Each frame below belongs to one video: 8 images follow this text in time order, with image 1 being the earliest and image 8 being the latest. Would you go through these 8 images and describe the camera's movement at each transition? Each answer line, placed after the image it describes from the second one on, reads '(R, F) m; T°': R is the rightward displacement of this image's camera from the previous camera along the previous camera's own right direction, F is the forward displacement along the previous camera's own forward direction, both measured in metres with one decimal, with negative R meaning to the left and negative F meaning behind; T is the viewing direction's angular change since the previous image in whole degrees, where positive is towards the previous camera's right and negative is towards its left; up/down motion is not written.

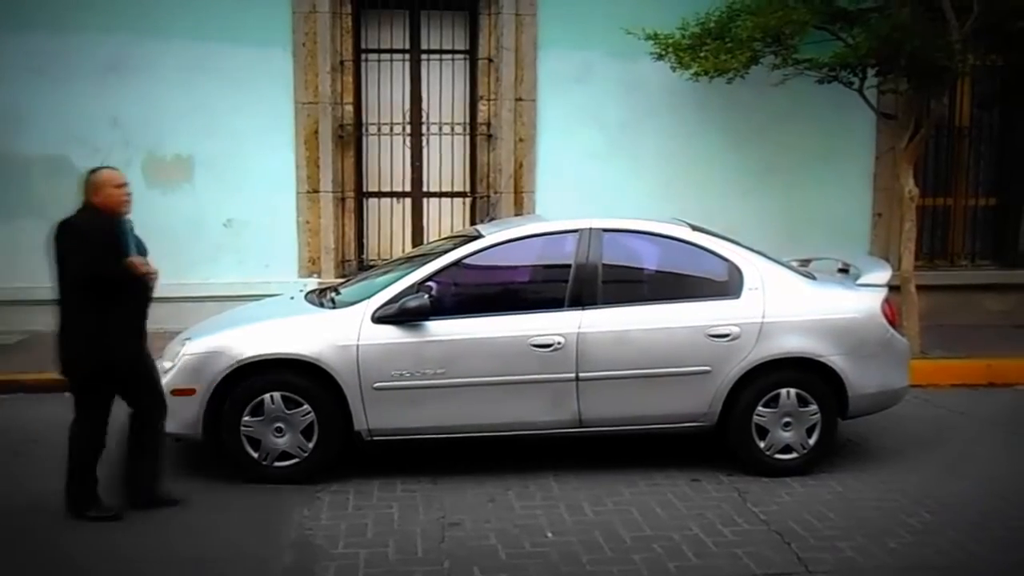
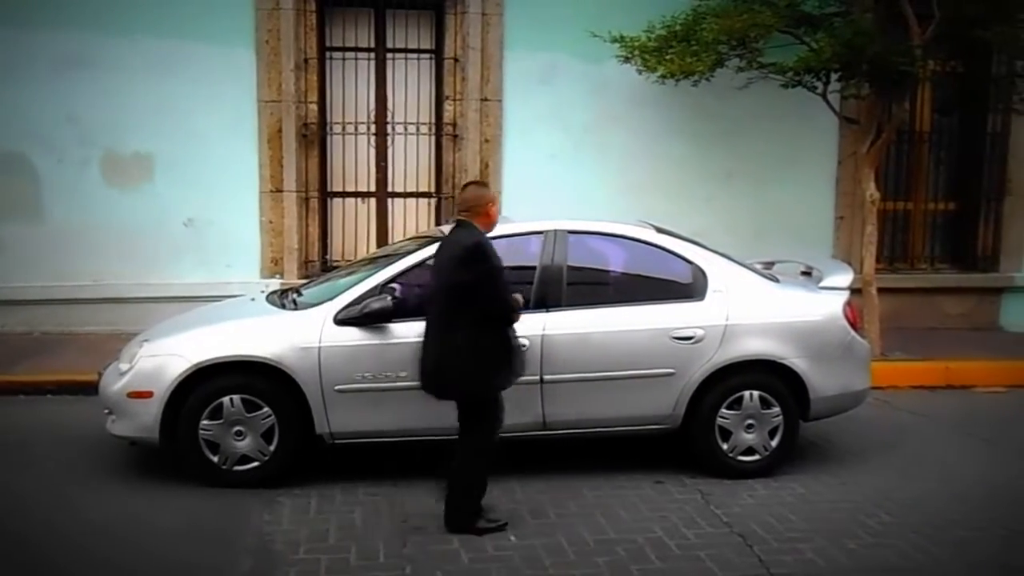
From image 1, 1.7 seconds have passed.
(0.0, 0.0) m; +2°
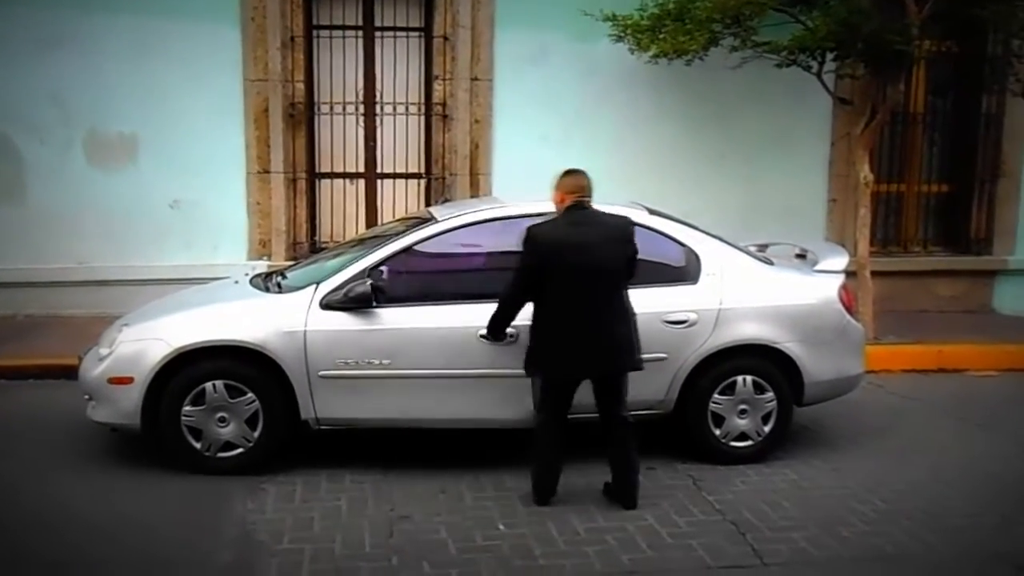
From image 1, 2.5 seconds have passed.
(0.0, +0.1) m; +1°
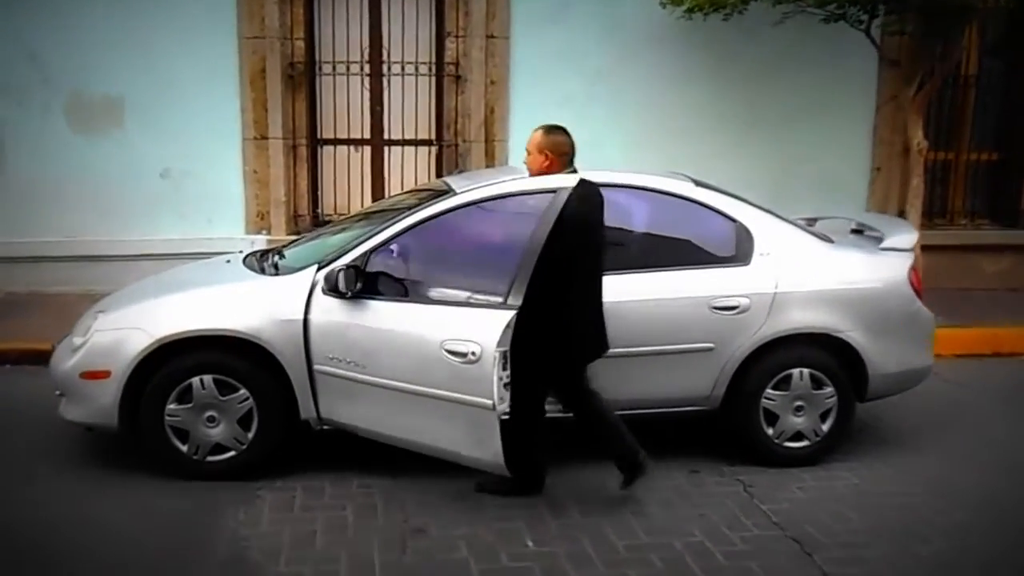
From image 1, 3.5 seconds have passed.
(-0.1, +0.7) m; 0°
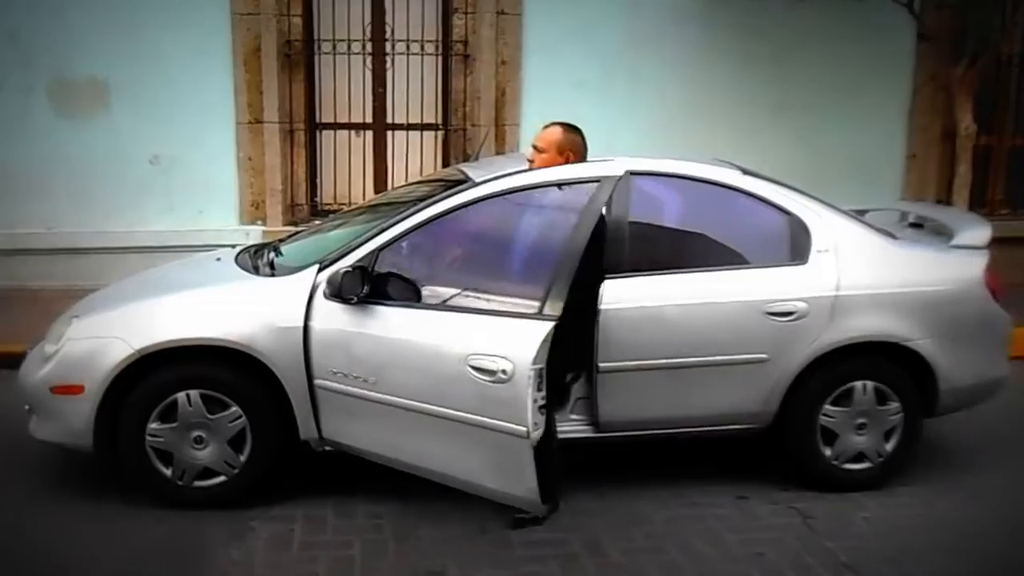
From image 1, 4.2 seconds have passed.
(-0.2, +0.6) m; 0°
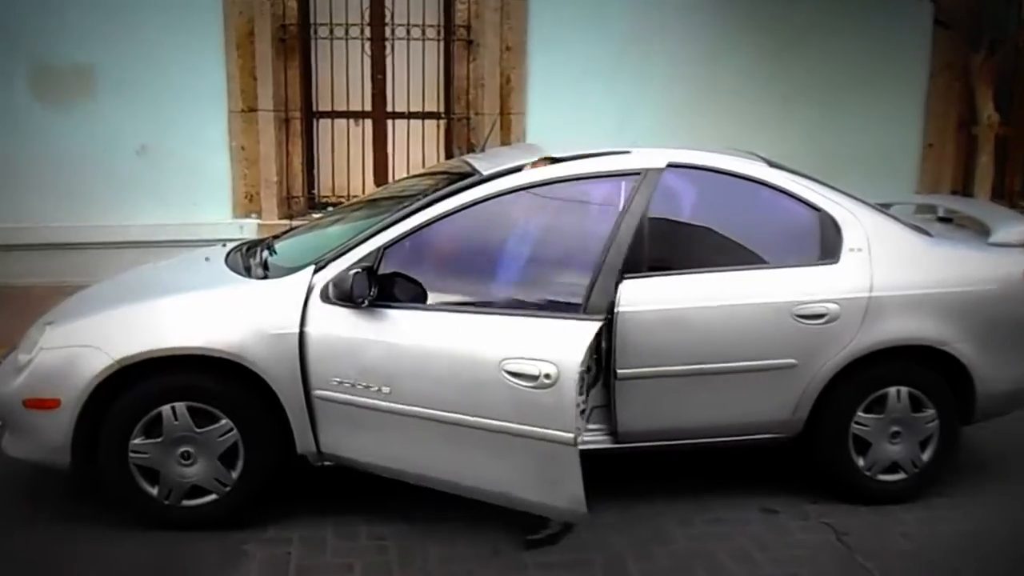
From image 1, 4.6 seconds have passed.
(-0.1, +0.3) m; 0°
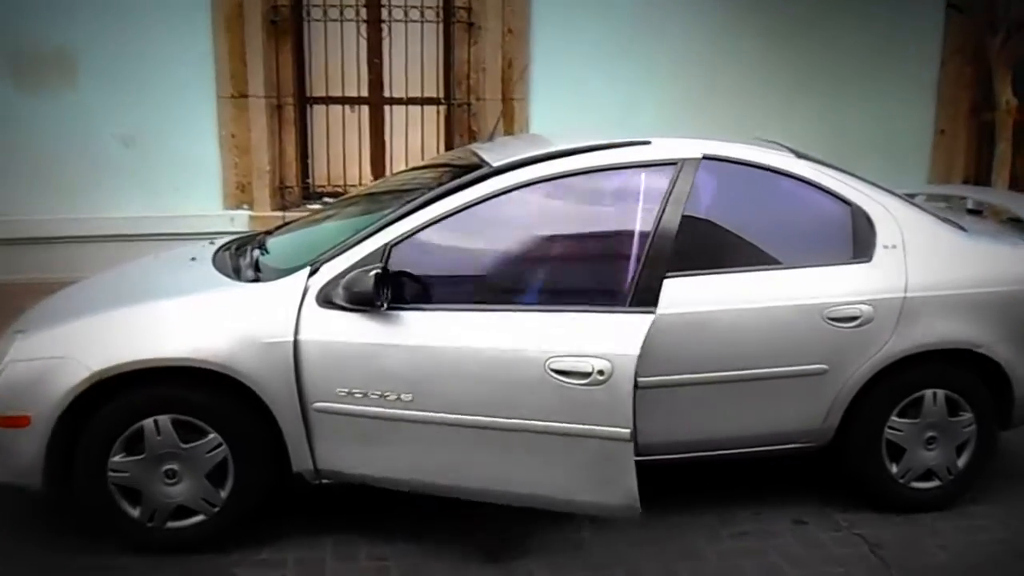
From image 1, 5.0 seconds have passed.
(-0.1, +0.3) m; 0°
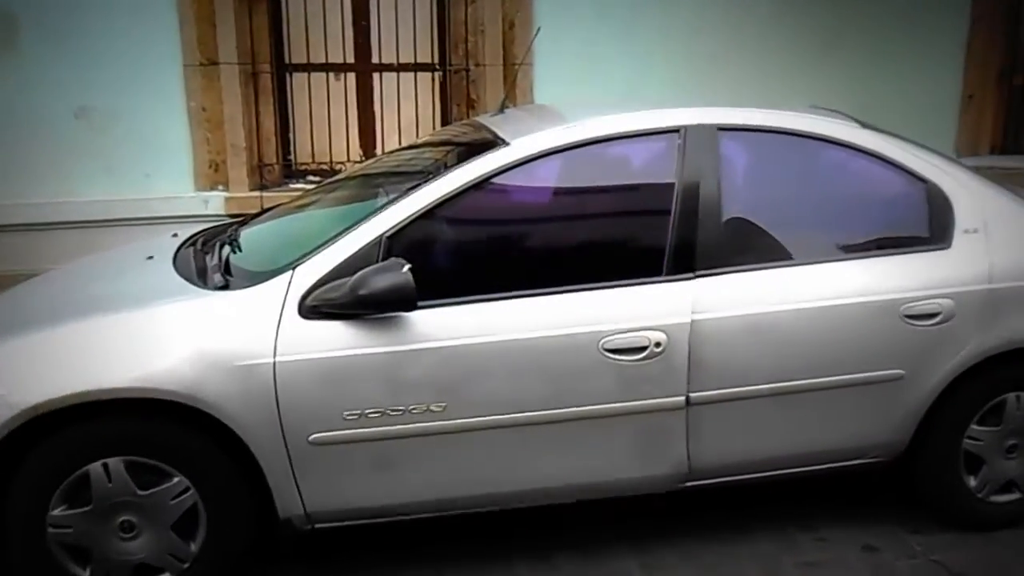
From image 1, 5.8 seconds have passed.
(-0.1, +0.6) m; +1°
